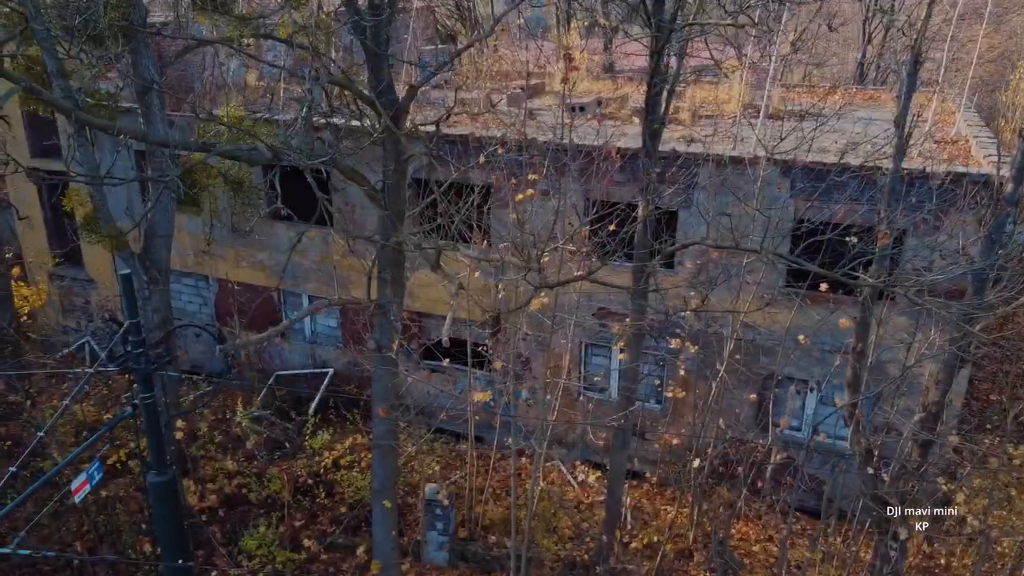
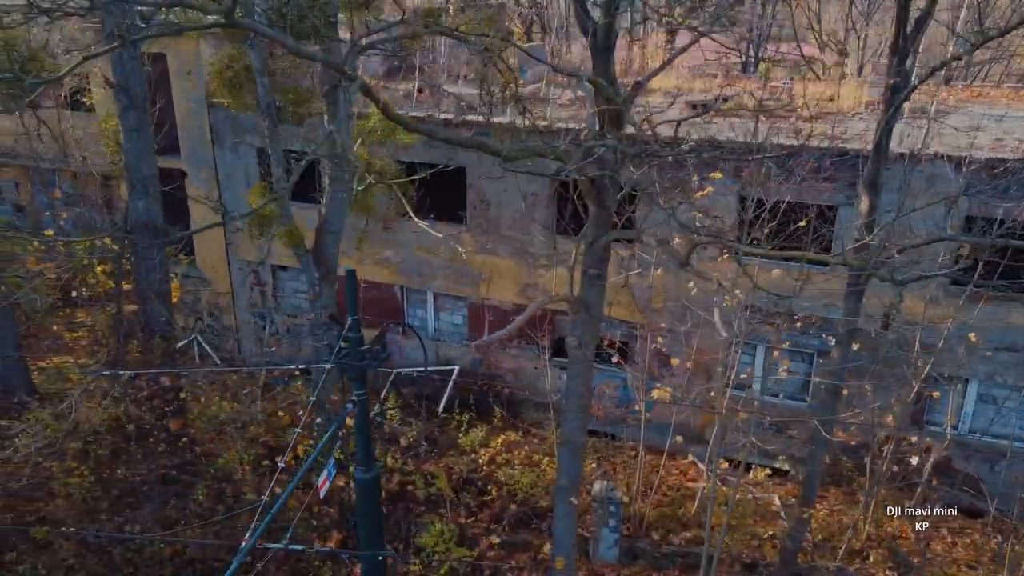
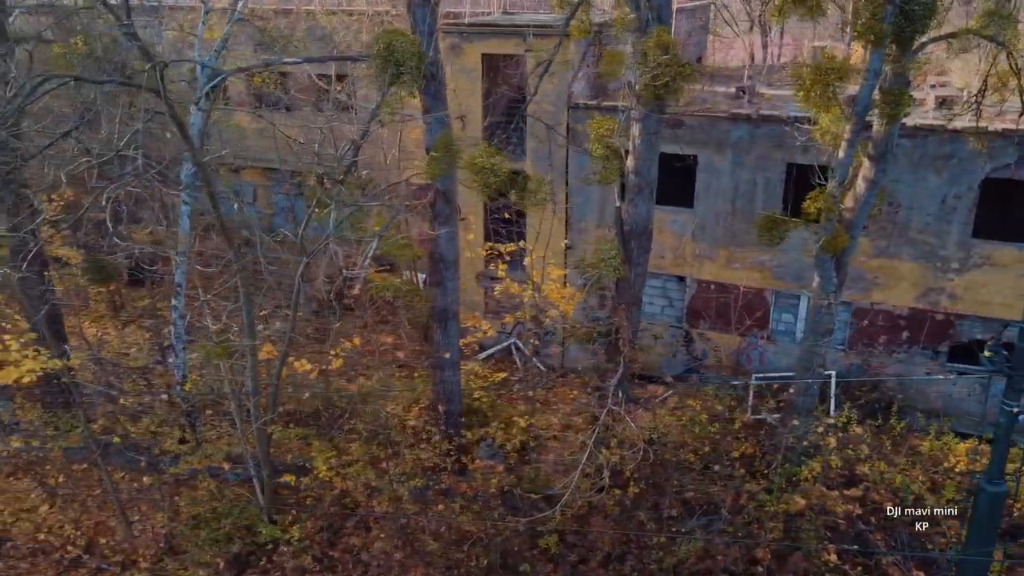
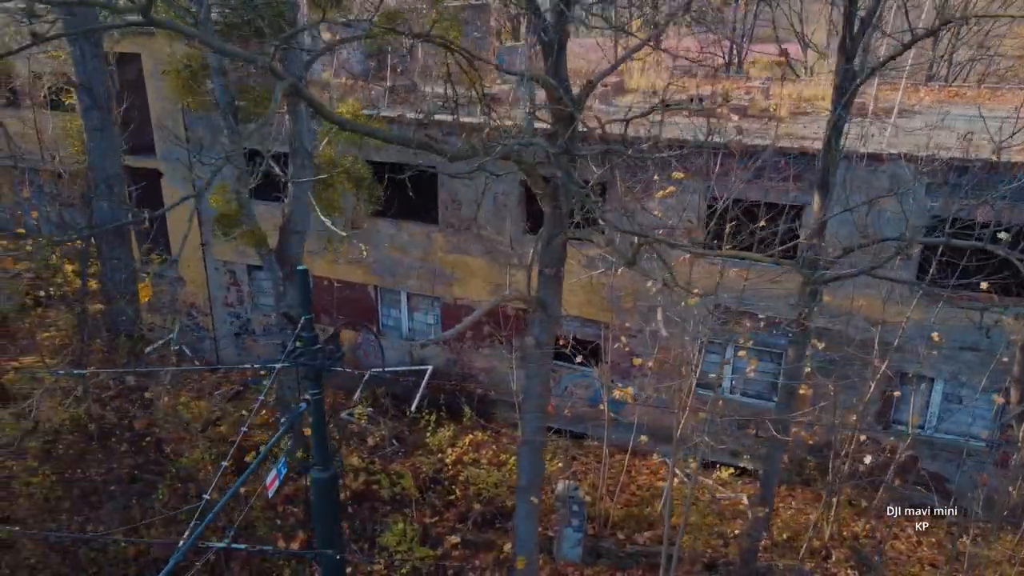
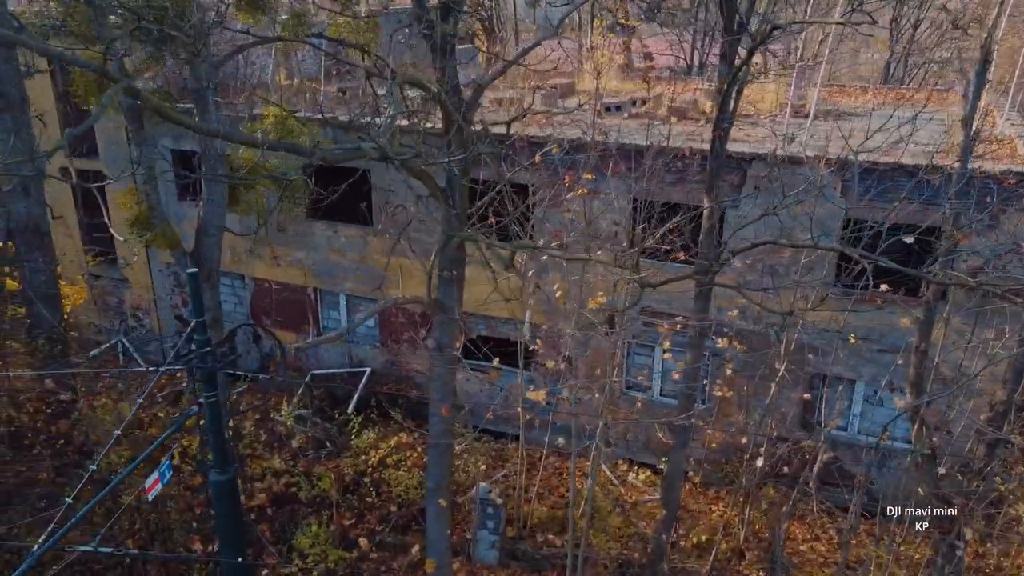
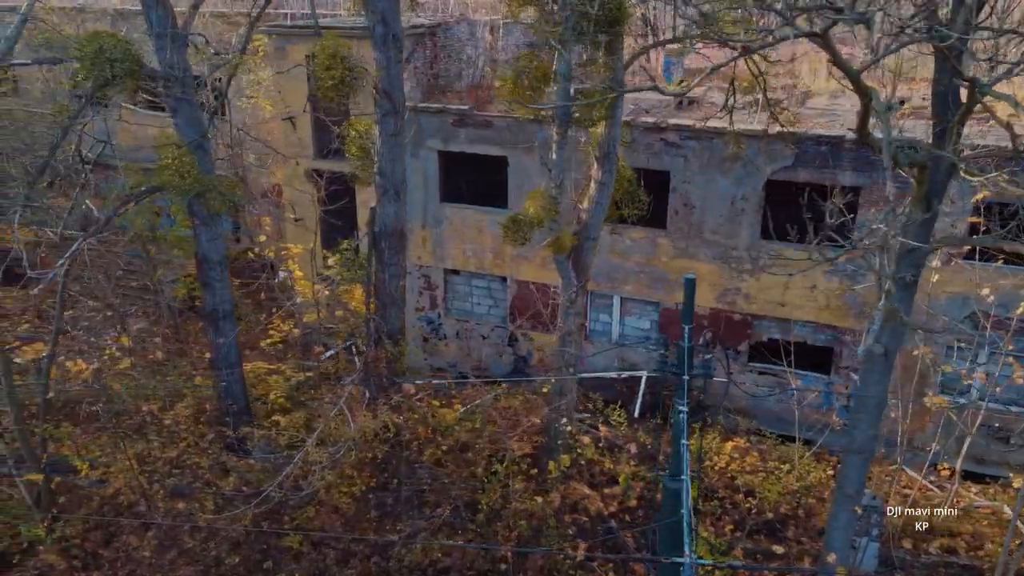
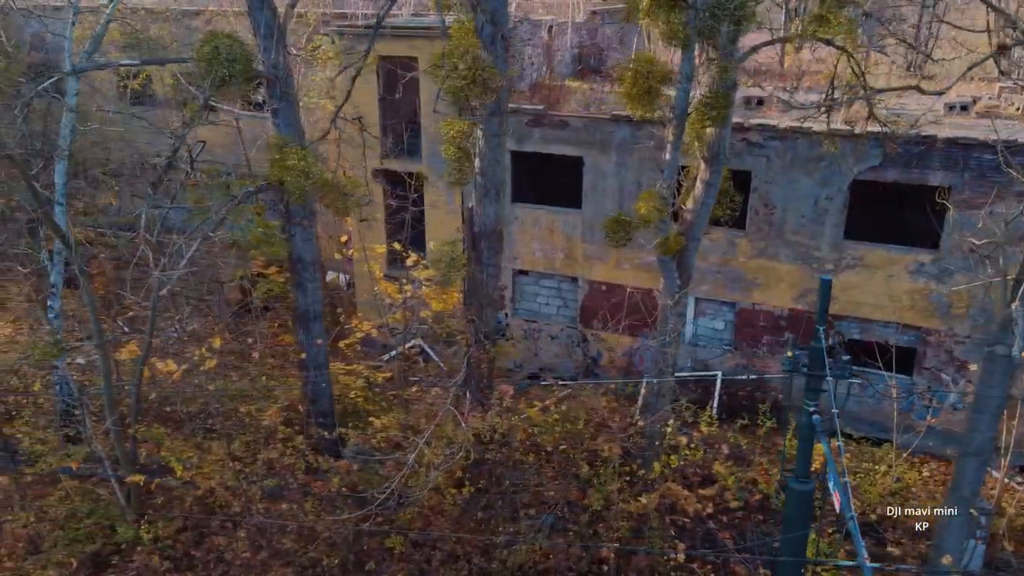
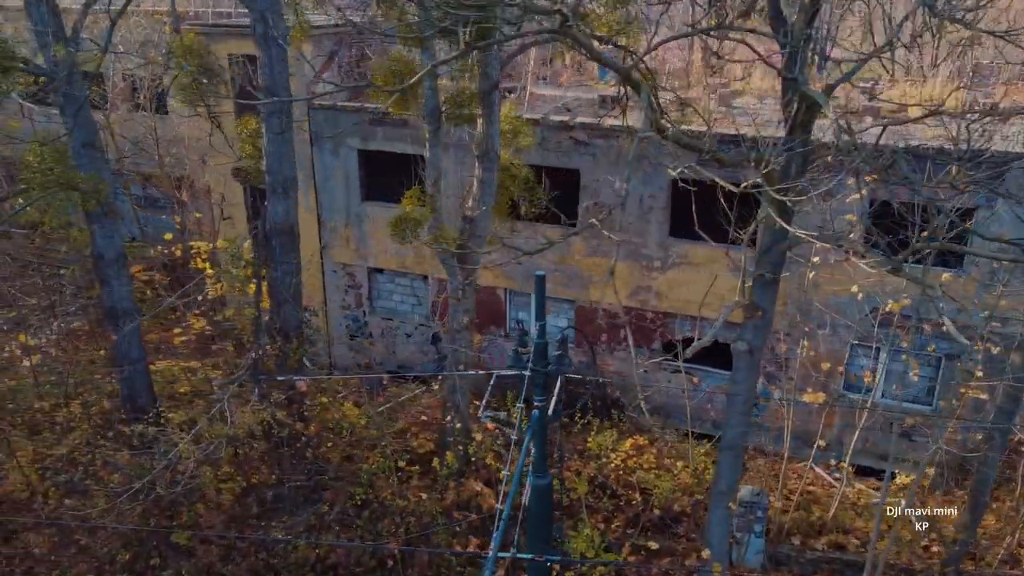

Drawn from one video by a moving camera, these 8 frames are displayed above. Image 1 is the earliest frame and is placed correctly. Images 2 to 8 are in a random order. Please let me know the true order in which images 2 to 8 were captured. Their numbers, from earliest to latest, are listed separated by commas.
5, 4, 2, 8, 6, 7, 3
